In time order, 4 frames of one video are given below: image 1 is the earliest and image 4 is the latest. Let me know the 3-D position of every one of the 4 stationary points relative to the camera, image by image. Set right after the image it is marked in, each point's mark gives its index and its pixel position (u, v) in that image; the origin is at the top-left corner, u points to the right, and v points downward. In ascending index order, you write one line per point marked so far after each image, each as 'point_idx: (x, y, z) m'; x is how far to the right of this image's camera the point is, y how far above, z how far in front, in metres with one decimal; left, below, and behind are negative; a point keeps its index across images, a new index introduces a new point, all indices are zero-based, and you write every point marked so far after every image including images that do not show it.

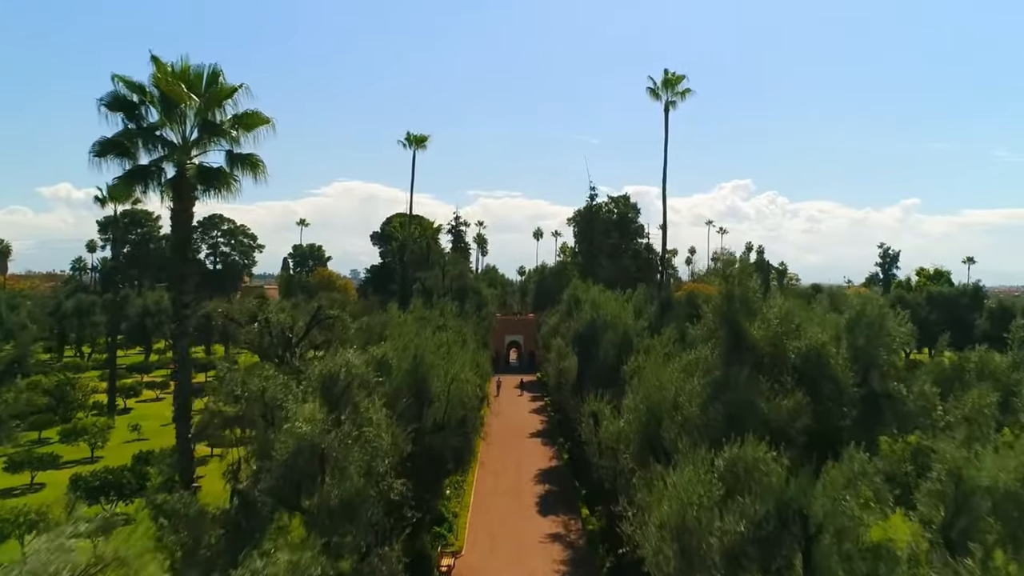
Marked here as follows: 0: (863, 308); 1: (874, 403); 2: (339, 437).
0: (+5.6, -0.4, +11.0) m
1: (+5.2, -1.7, +10.1) m
2: (-2.3, -2.0, +9.3) m
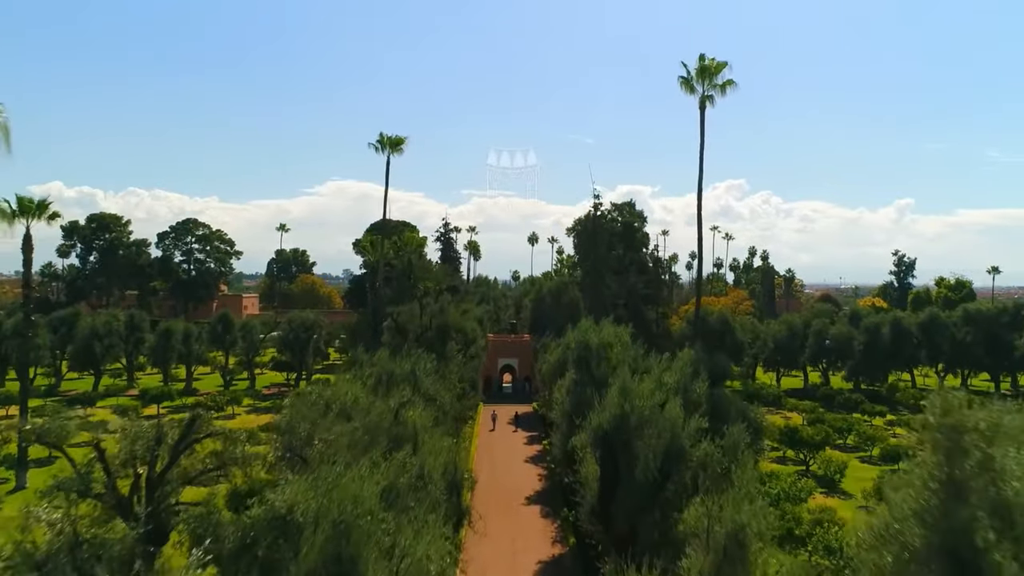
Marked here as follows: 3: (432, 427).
0: (+5.5, -1.7, +5.6) m
1: (+5.2, -3.0, +4.6) m
2: (-2.4, -3.3, +3.8) m
3: (-1.8, -3.0, +15.3) m
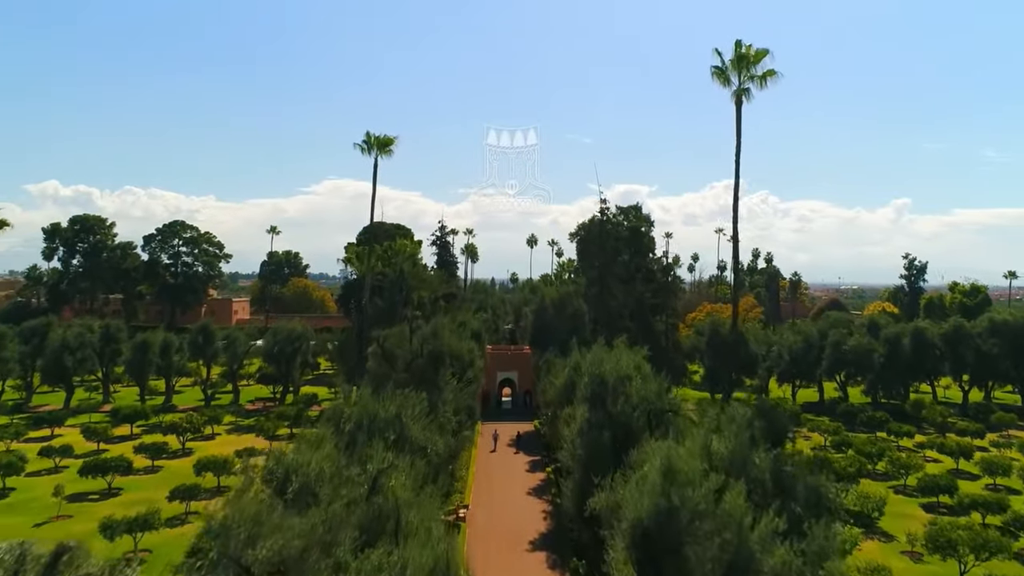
0: (+5.6, -2.3, +2.7) m
1: (+5.3, -3.6, +1.8) m
2: (-2.2, -3.9, +0.9) m
3: (-1.7, -3.6, +12.5) m
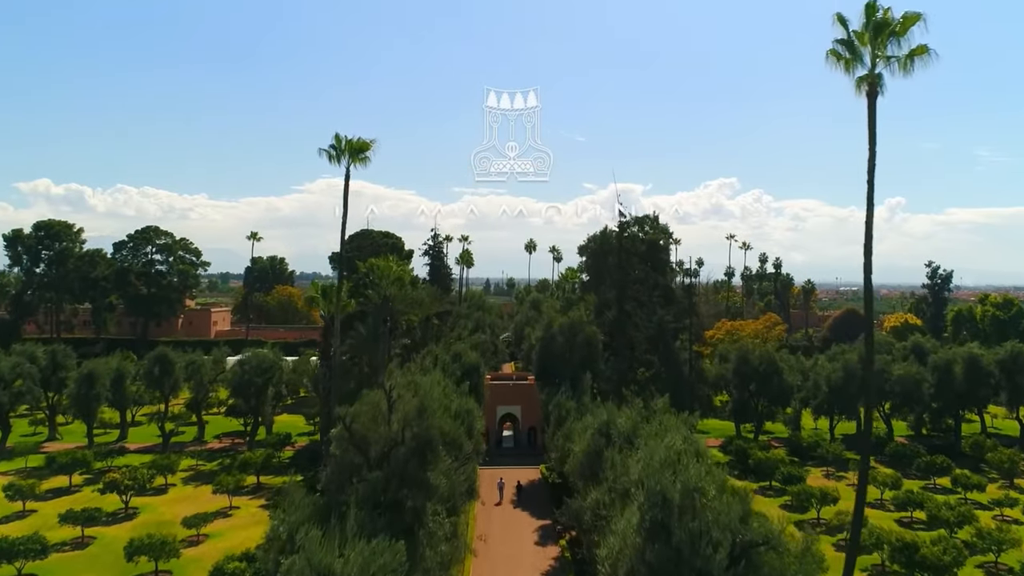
0: (+6.1, -3.7, -2.8) m
1: (+5.8, -5.0, -3.7) m
2: (-1.7, -5.3, -4.6) m
3: (-1.3, -4.9, +6.9) m
